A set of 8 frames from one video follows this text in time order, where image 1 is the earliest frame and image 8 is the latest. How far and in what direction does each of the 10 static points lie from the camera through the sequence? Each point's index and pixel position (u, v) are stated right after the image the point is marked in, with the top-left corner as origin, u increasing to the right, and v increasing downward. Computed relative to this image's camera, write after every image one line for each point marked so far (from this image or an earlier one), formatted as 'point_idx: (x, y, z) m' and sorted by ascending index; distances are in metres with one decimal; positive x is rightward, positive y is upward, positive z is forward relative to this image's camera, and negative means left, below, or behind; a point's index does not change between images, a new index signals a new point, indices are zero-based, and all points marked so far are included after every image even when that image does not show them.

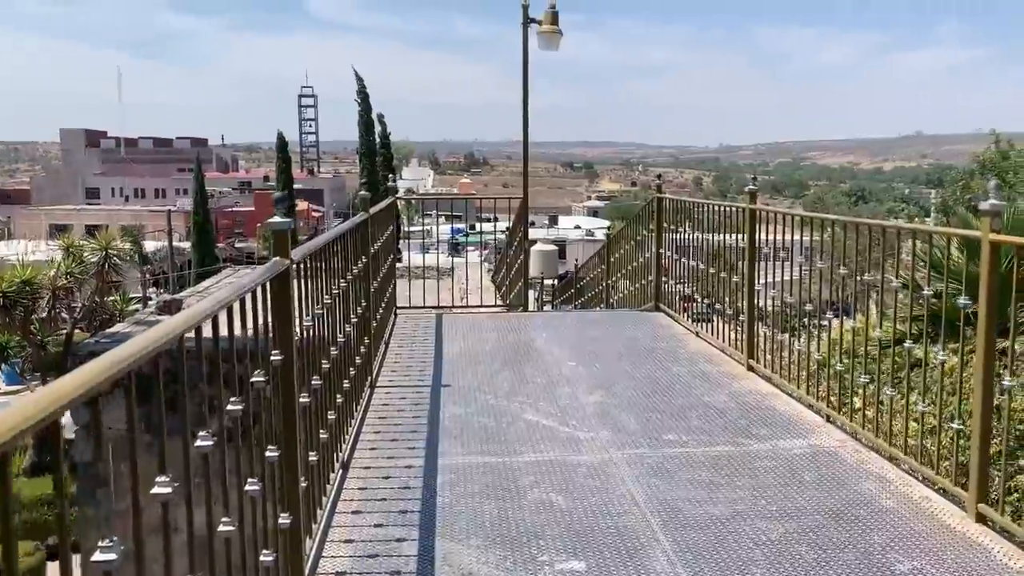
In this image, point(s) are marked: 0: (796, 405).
0: (+1.3, -0.5, +4.0) m
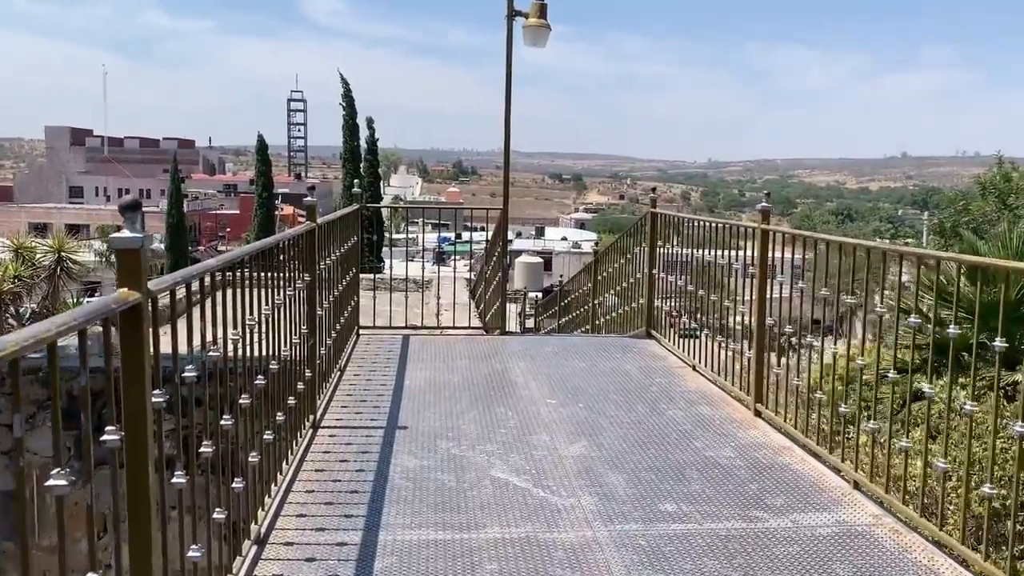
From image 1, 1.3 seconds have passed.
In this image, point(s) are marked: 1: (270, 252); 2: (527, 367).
0: (+1.2, -0.7, +3.4) m
1: (-0.9, +0.1, +3.2) m
2: (+0.1, -0.4, +4.9) m
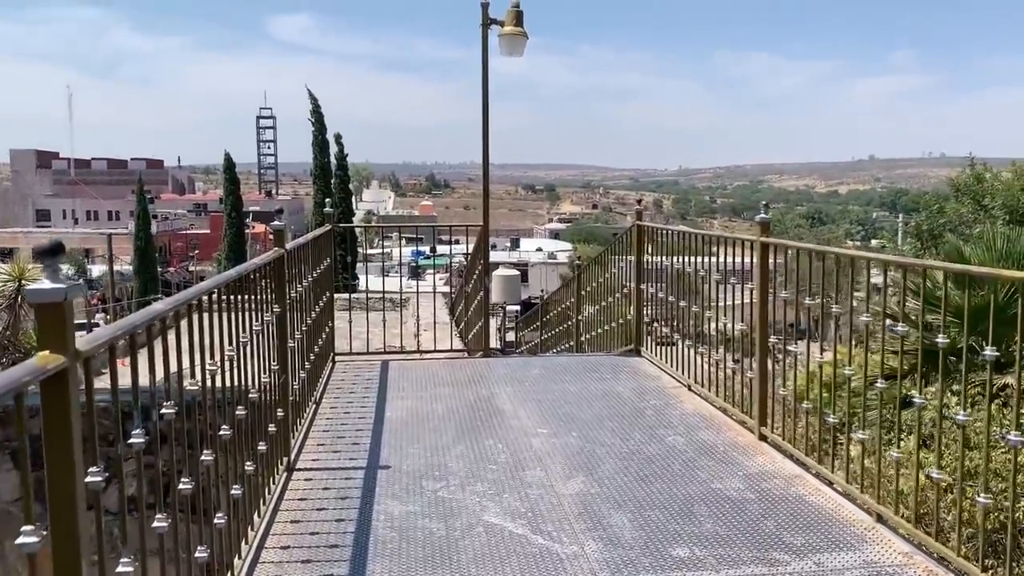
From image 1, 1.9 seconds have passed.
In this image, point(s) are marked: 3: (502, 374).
0: (+1.1, -0.7, +3.1) m
1: (-0.9, 0.0, +2.9) m
2: (0.0, -0.5, +4.7) m
3: (-0.1, -0.5, +5.1) m
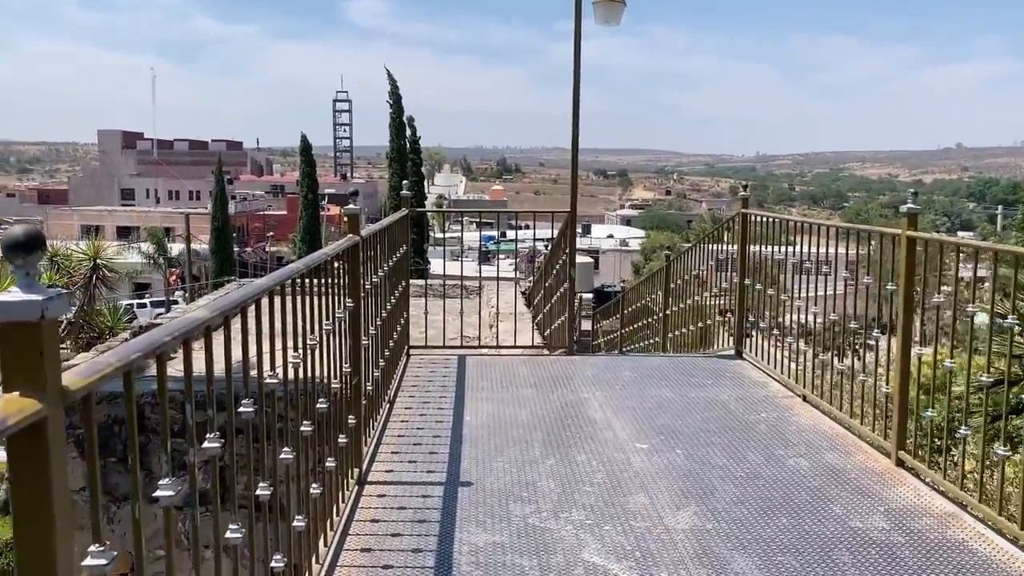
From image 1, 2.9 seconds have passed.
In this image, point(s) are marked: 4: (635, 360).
0: (+1.4, -0.8, +2.6) m
1: (-0.6, 0.0, +2.5) m
2: (+0.4, -0.5, +4.2) m
3: (+0.4, -0.5, +4.7) m
4: (+0.7, -0.4, +5.0) m
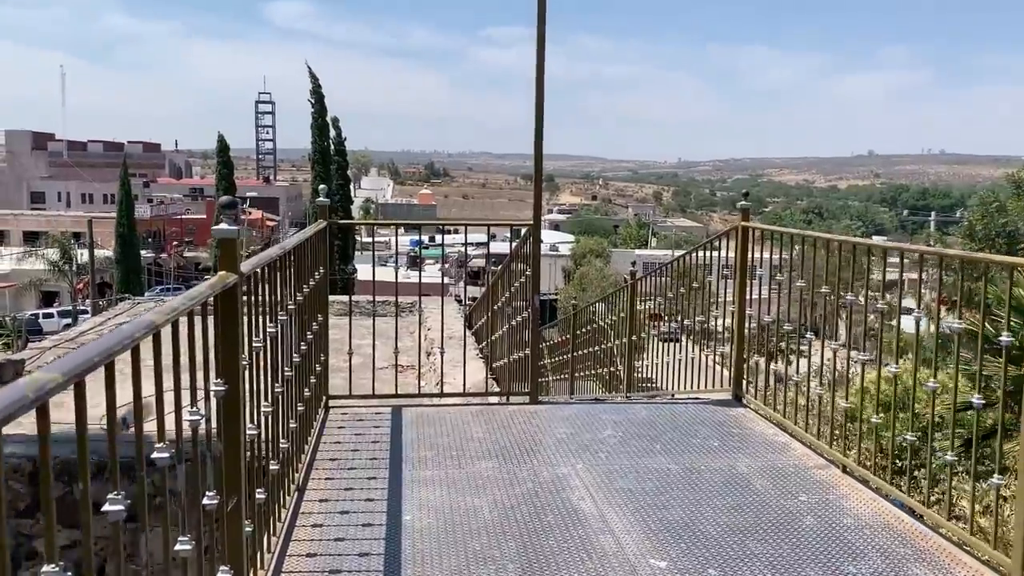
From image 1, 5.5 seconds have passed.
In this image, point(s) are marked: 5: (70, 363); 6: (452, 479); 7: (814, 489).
0: (+1.4, -0.9, +1.7) m
1: (-0.6, -0.1, +1.4) m
2: (+0.3, -0.7, +3.2) m
3: (+0.2, -0.6, +3.6) m
4: (+0.5, -0.6, +4.0) m
5: (-0.6, -0.1, +1.2) m
6: (-0.2, -0.7, +3.1) m
7: (+1.1, -0.7, +3.1) m
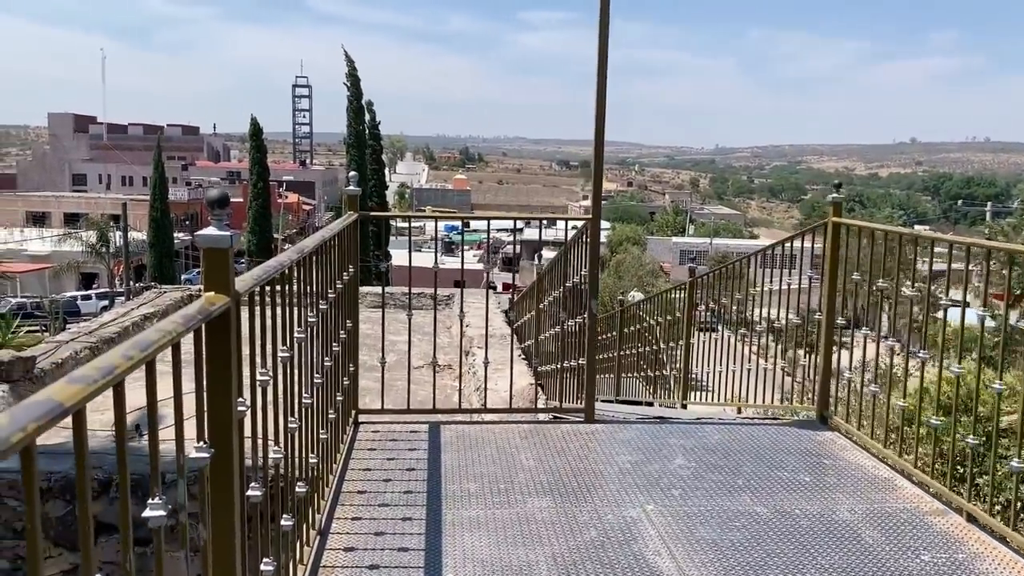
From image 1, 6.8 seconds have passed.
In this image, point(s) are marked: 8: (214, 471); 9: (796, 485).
0: (+1.5, -1.0, +1.1) m
1: (-0.5, -0.2, +0.9) m
2: (+0.5, -0.7, +2.7) m
3: (+0.4, -0.6, +3.1) m
4: (+0.7, -0.6, +3.5) m
5: (-0.5, -0.1, +0.7) m
6: (0.0, -0.7, +2.6) m
7: (+1.2, -0.7, +2.6) m
8: (-0.5, -0.3, +1.5) m
9: (+1.0, -0.7, +3.0) m
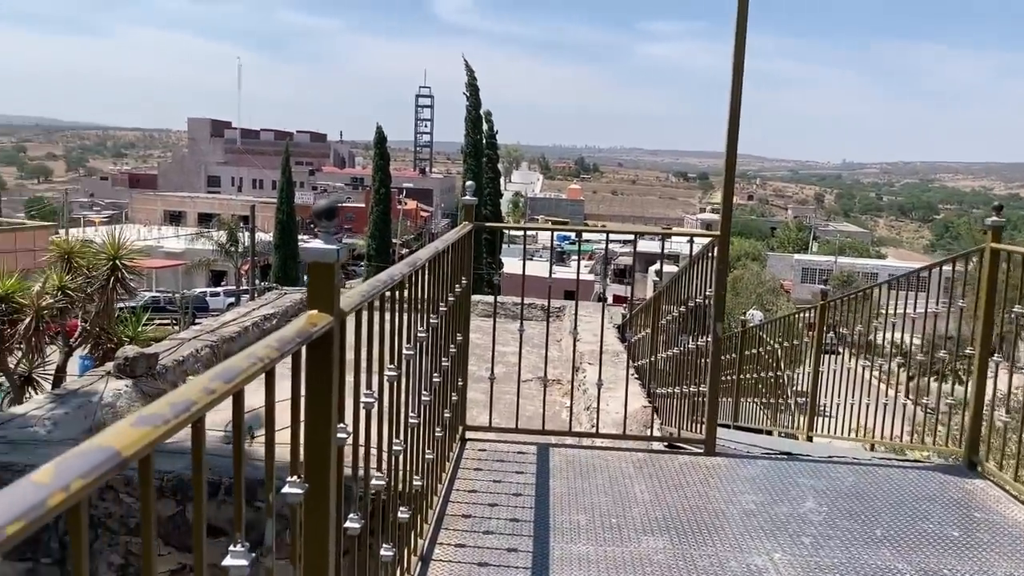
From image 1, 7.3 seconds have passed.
0: (+1.6, -1.0, +0.8) m
1: (-0.4, -0.2, +0.8) m
2: (+0.8, -0.8, +2.4) m
3: (+0.8, -0.7, +2.9) m
4: (+1.1, -0.7, +3.2) m
5: (-0.4, -0.1, +0.6) m
6: (+0.3, -0.8, +2.4) m
7: (+1.5, -0.8, +2.2) m
8: (-0.3, -0.3, +1.4) m
9: (+1.3, -0.8, +2.7) m
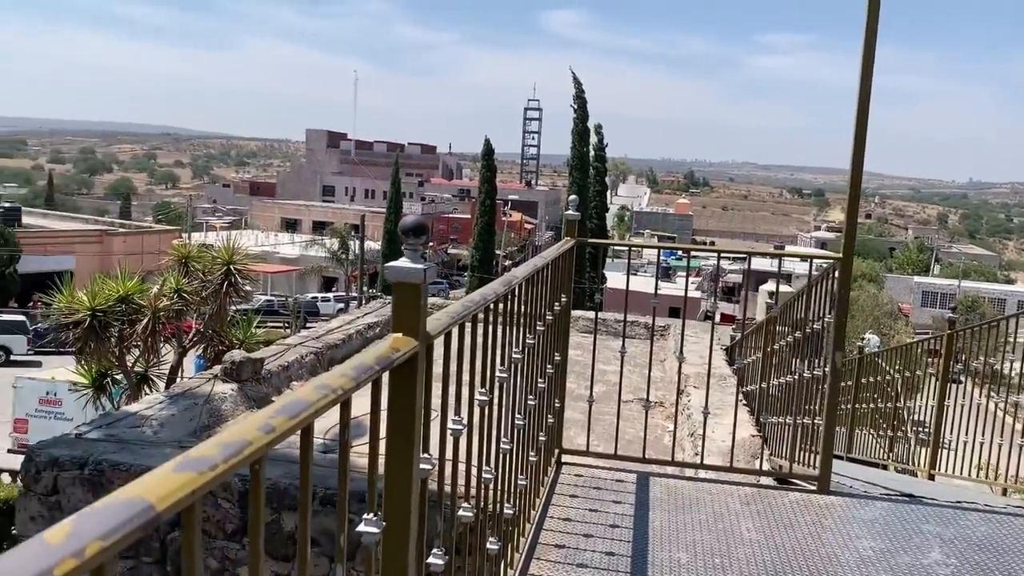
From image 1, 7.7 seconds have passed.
0: (+1.6, -1.1, +0.4) m
1: (-0.3, -0.2, +0.7) m
2: (+1.0, -0.9, +2.2) m
3: (+1.1, -0.8, +2.6) m
4: (+1.4, -0.8, +2.9) m
5: (-0.3, -0.2, +0.5) m
6: (+0.5, -0.8, +2.3) m
7: (+1.7, -0.9, +1.9) m
8: (-0.2, -0.4, +1.3) m
9: (+1.6, -0.9, +2.4) m
